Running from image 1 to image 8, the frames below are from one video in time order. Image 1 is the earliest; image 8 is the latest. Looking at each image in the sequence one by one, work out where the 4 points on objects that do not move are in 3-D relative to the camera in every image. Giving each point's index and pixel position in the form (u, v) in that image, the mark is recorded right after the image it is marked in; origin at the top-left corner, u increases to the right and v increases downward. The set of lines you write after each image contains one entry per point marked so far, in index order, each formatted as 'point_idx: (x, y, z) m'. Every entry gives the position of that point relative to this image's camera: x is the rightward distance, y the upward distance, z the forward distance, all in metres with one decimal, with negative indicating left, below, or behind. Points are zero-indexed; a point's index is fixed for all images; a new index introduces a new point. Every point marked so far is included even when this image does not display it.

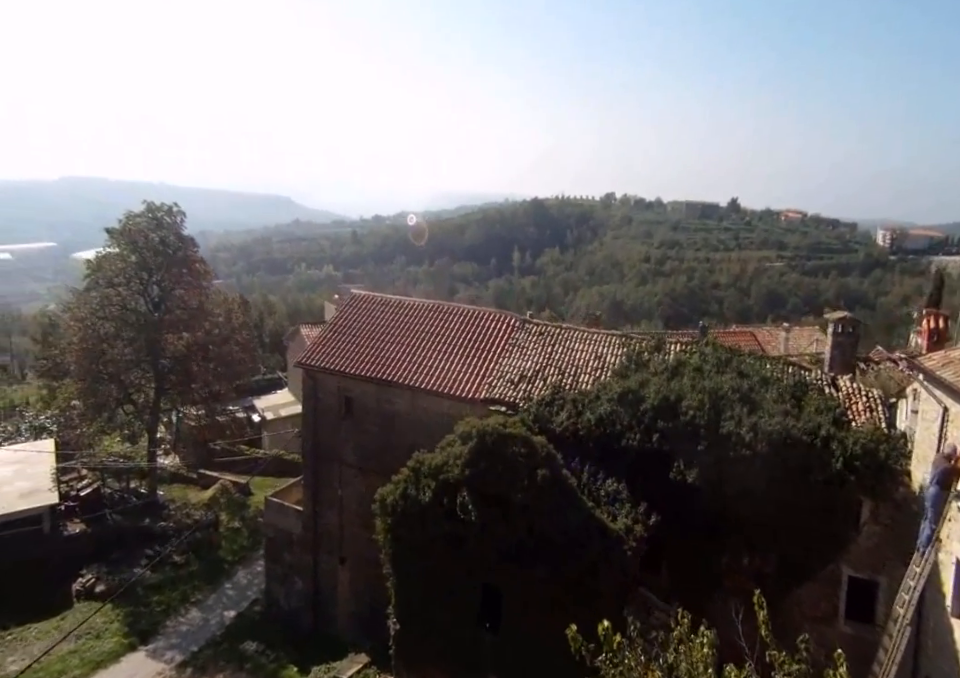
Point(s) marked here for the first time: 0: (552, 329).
0: (+1.9, +0.2, +16.1) m
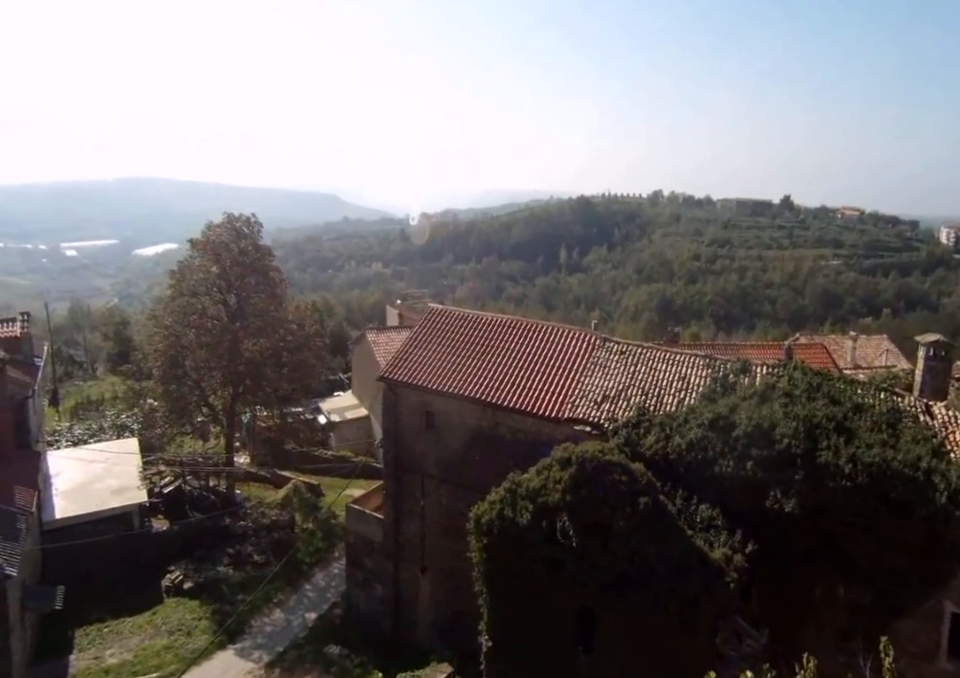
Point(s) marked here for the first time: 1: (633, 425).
0: (+3.9, -0.2, +16.2) m
1: (+3.3, -1.9, +13.7) m
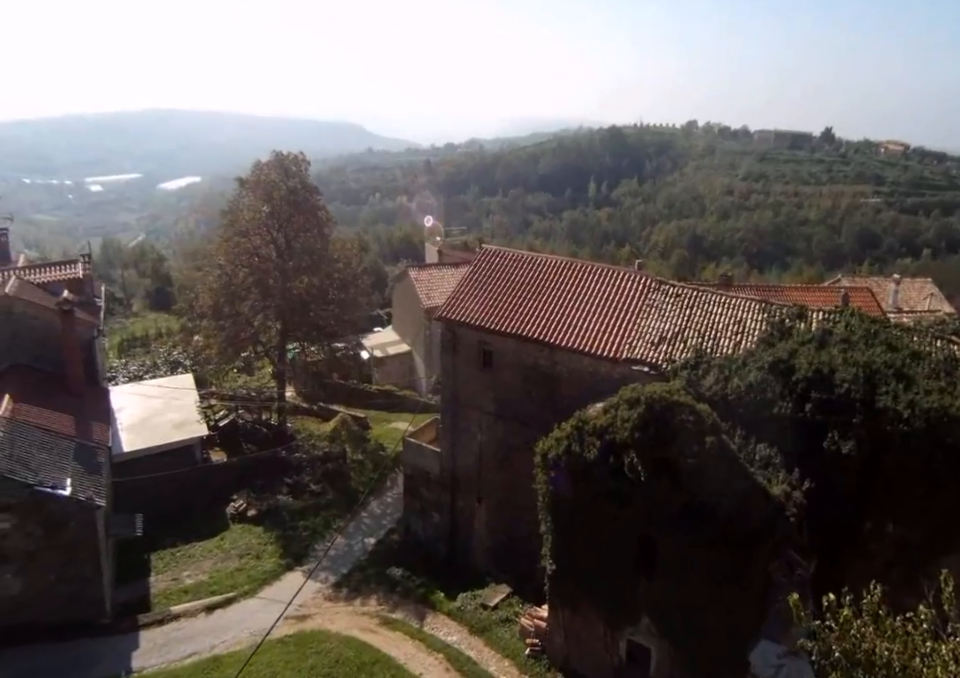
0: (+5.4, +1.2, +16.3) m
1: (+4.7, -0.6, +14.0) m
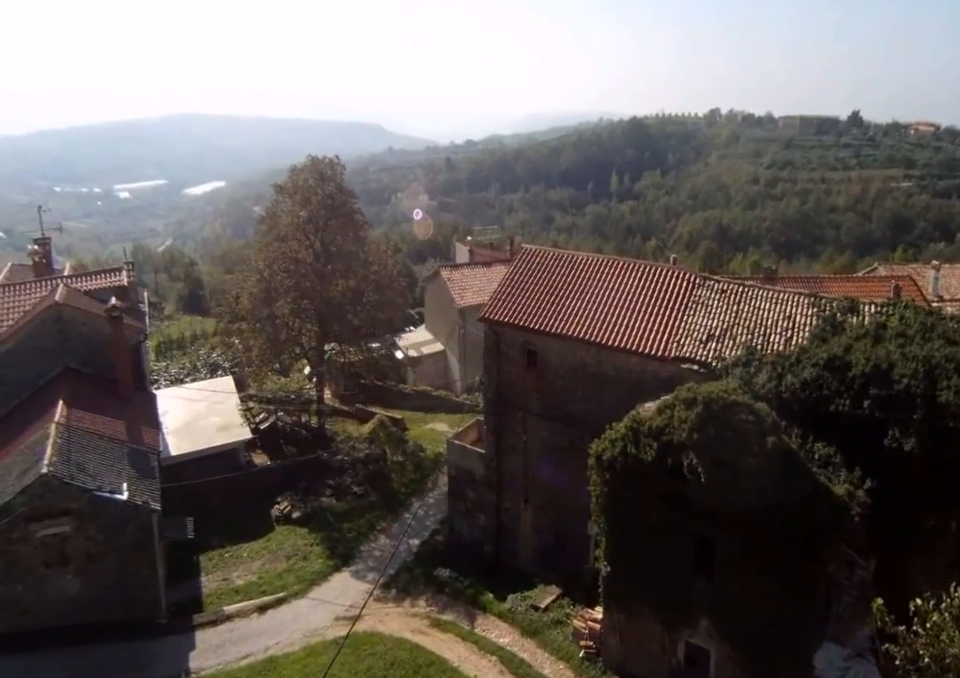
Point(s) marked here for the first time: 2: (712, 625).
0: (+6.5, +1.3, +16.1) m
1: (+5.8, -0.6, +13.9) m
2: (+4.5, -5.6, +12.3) m
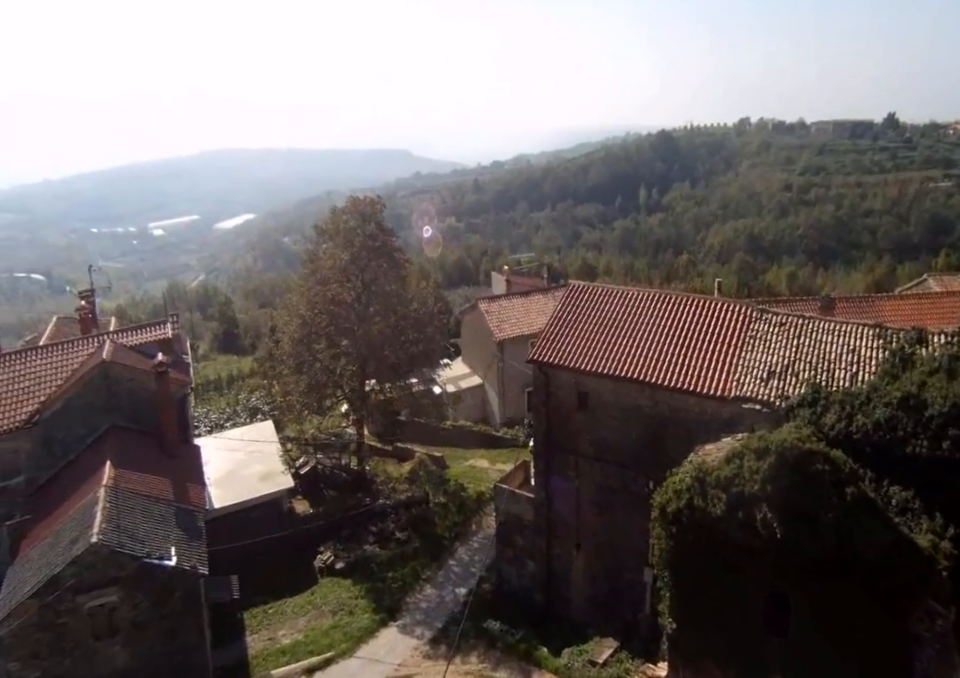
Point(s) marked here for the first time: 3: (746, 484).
0: (+7.5, +0.5, +15.4) m
1: (+6.8, -1.4, +13.1) m
2: (+5.7, -6.4, +11.5) m
3: (+4.6, -2.6, +11.1) m
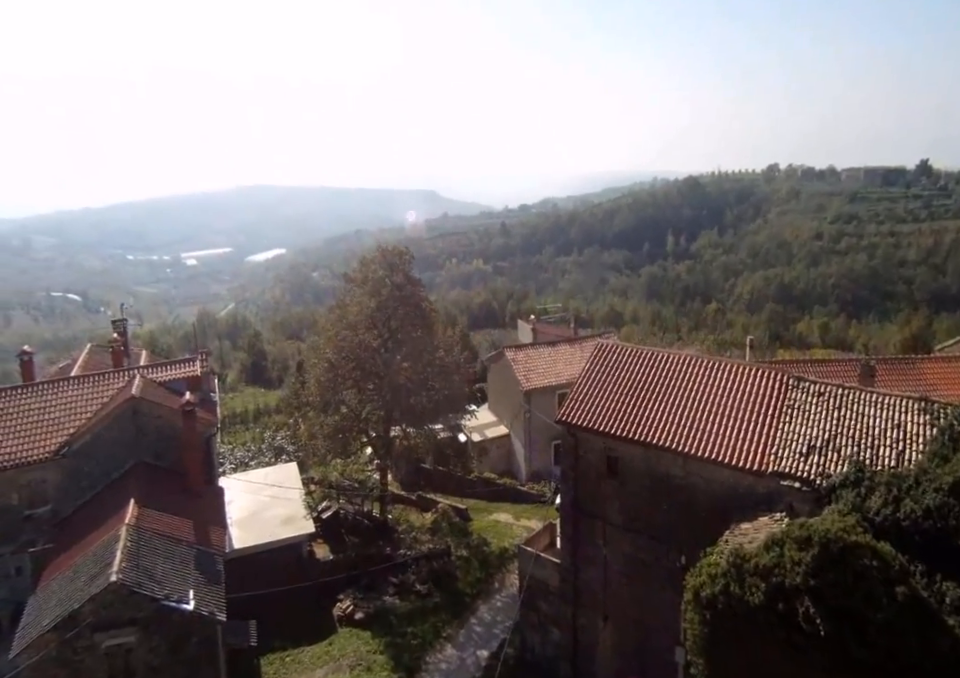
0: (+8.3, -1.2, +14.9) m
1: (+7.4, -2.9, +12.6) m
2: (+6.1, -7.8, +10.7) m
3: (+5.1, -3.9, +10.6) m
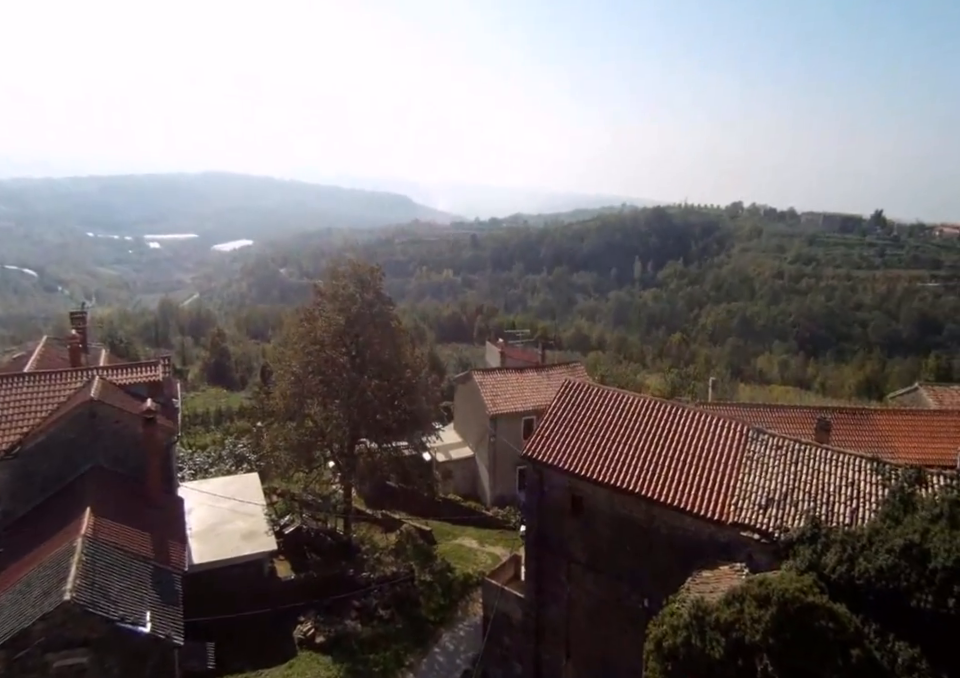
0: (+7.7, -2.6, +15.6) m
1: (+6.9, -4.2, +13.2) m
2: (+5.4, -9.0, +11.3) m
3: (+4.7, -5.1, +11.1) m
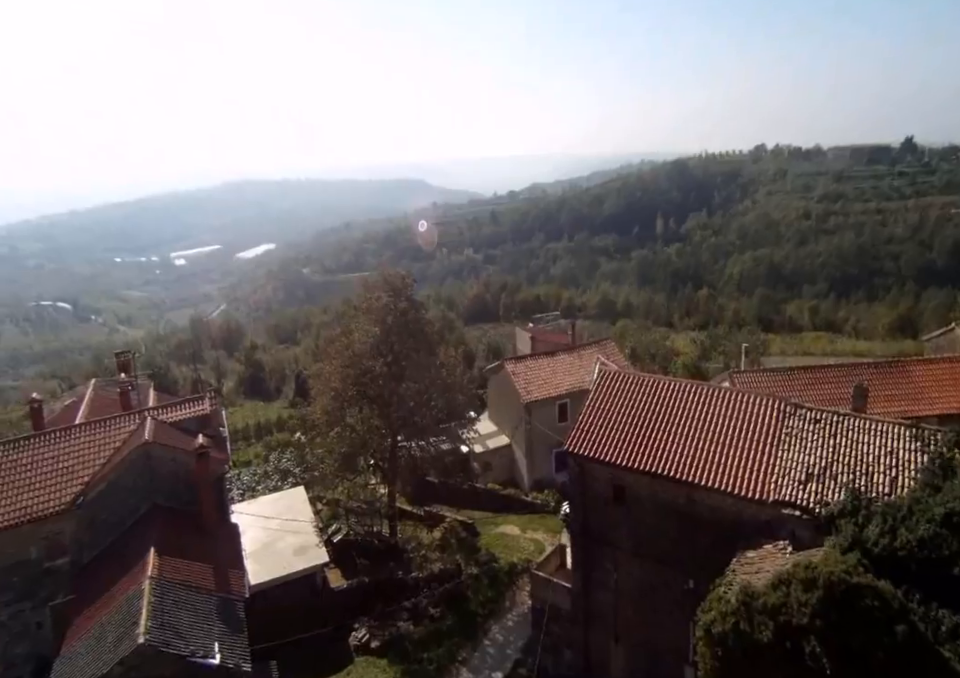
0: (+8.4, -1.8, +15.4) m
1: (+7.6, -3.7, +13.1) m
2: (+6.6, -8.7, +11.4) m
3: (+5.4, -4.9, +11.1) m
